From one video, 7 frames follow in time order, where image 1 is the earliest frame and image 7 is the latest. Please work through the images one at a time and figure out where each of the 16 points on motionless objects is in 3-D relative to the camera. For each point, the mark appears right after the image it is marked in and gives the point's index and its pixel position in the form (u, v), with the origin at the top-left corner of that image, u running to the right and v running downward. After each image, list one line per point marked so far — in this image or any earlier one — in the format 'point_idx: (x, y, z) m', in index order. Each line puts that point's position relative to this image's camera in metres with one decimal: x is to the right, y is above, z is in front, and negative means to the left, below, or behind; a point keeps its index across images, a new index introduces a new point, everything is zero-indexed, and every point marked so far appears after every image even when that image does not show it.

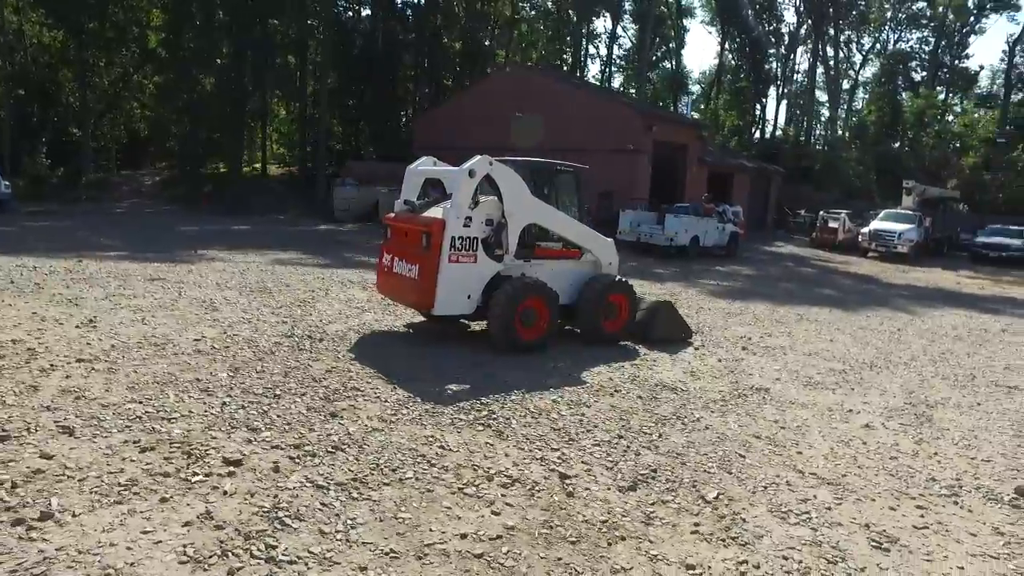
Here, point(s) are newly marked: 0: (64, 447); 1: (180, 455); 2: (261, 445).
0: (-3.0, -1.1, +4.0) m
1: (-2.2, -1.1, +4.0) m
2: (-1.8, -1.1, +4.3) m
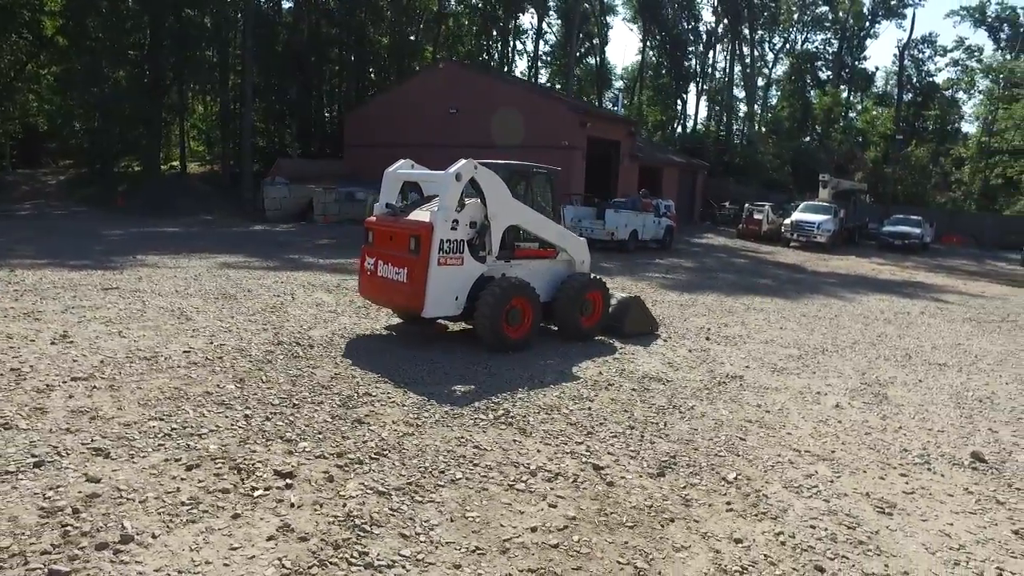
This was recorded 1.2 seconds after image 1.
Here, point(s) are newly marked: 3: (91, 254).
0: (-2.6, -1.2, +3.9) m
1: (-1.9, -1.2, +4.0) m
2: (-1.5, -1.2, +4.3) m
3: (-12.3, +1.0, +17.7) m
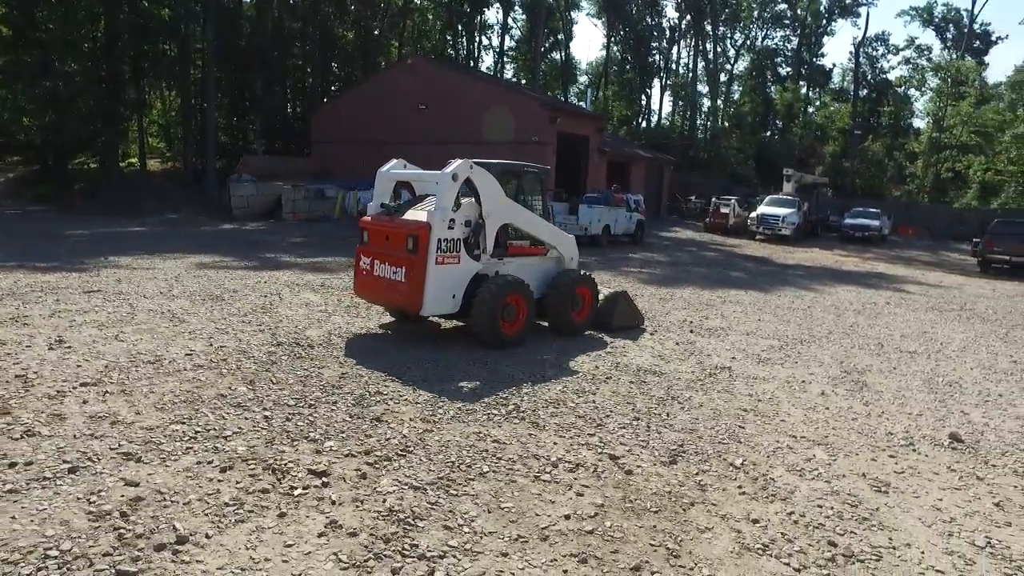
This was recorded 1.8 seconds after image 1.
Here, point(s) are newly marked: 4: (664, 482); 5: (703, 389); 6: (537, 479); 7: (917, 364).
0: (-2.4, -1.2, +4.0) m
1: (-1.7, -1.2, +4.1) m
2: (-1.3, -1.2, +4.5) m
3: (-12.8, +0.9, +17.2) m
4: (+1.1, -1.4, +4.5) m
5: (+2.3, -1.2, +7.3) m
6: (+0.2, -1.4, +4.4) m
7: (+6.1, -1.2, +9.2) m
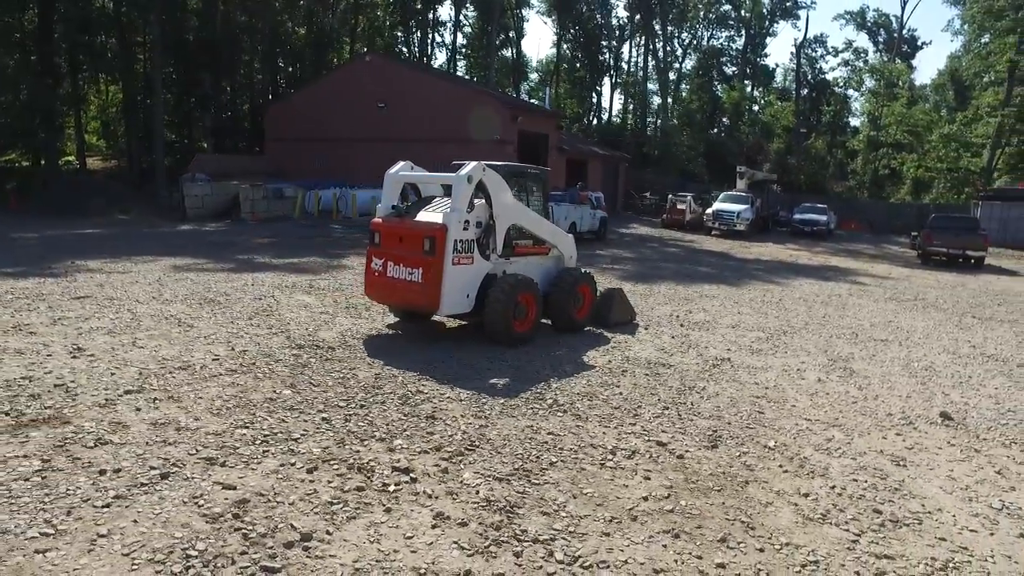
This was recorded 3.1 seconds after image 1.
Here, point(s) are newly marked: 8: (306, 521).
0: (-1.9, -1.3, +4.1) m
1: (-1.1, -1.3, +4.2) m
2: (-0.8, -1.3, +4.6) m
3: (-13.4, +0.8, +16.3) m
4: (+1.6, -1.4, +4.9) m
5: (+2.6, -1.2, +7.7) m
6: (+0.7, -1.4, +4.7) m
7: (+6.2, -1.0, +9.9) m
8: (-1.2, -1.4, +3.5) m
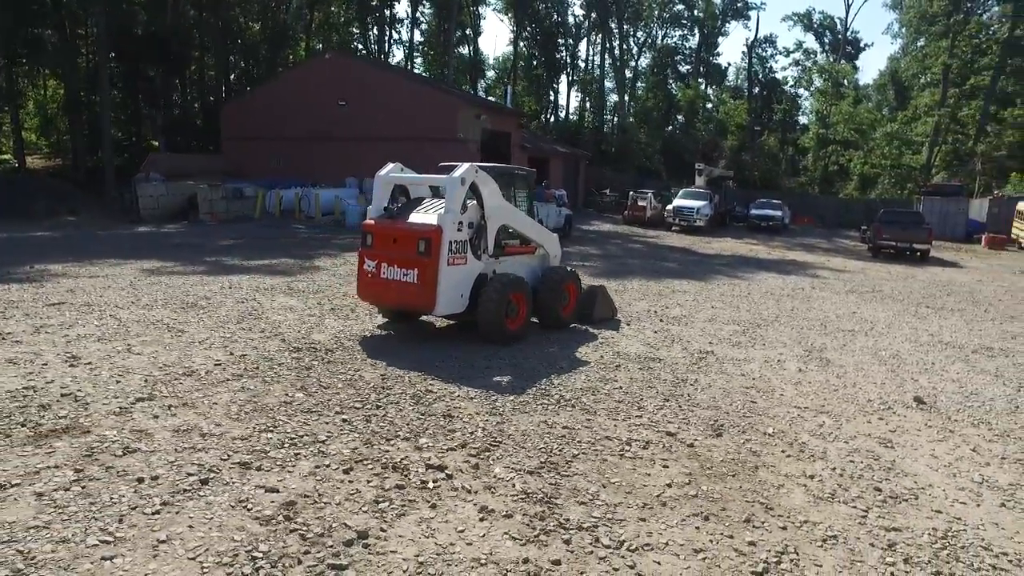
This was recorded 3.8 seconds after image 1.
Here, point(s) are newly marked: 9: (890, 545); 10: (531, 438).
0: (-1.6, -1.3, +4.1) m
1: (-0.9, -1.3, +4.3) m
2: (-0.6, -1.3, +4.8) m
3: (-14.0, +0.6, +15.6) m
4: (+1.8, -1.4, +5.2) m
5: (+2.5, -1.1, +8.1) m
6: (+0.9, -1.4, +4.9) m
7: (+6.0, -0.9, +10.5) m
8: (-0.9, -1.4, +3.6) m
9: (+2.4, -1.6, +3.8) m
10: (+0.2, -1.3, +5.2) m
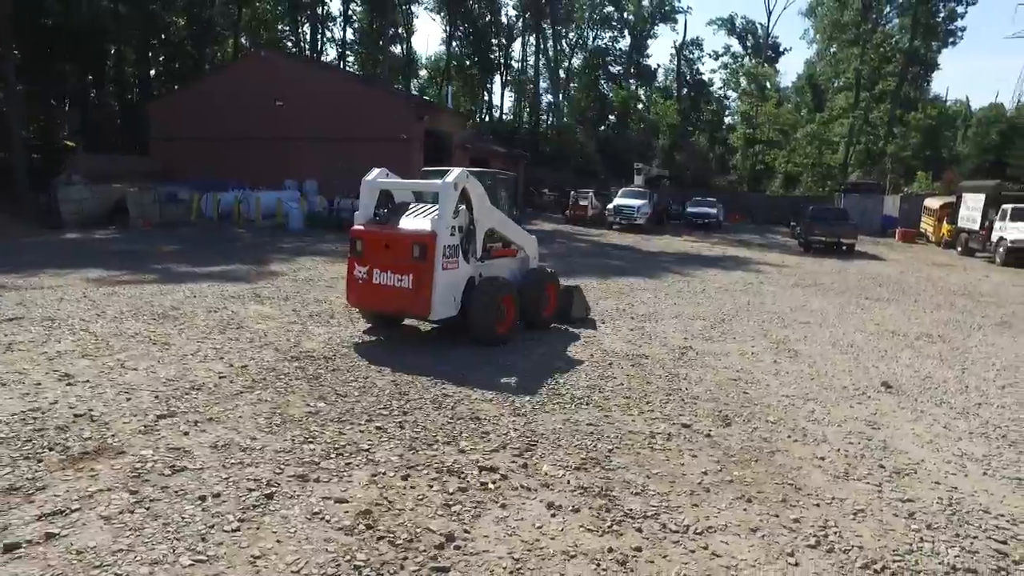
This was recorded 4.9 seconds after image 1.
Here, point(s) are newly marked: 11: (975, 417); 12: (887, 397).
0: (-1.2, -1.4, +4.2) m
1: (-0.5, -1.4, +4.5) m
2: (-0.3, -1.3, +4.9) m
3: (-14.8, +0.2, +14.2) m
4: (+2.1, -1.4, +5.6) m
5: (+2.5, -1.1, +8.5) m
6: (+1.2, -1.4, +5.2) m
7: (+5.7, -0.8, +11.3) m
8: (-0.5, -1.5, +3.8) m
9: (+2.8, -1.6, +4.3) m
10: (+0.4, -1.3, +5.4) m
11: (+5.2, -1.5, +6.8) m
12: (+4.6, -1.3, +7.4) m
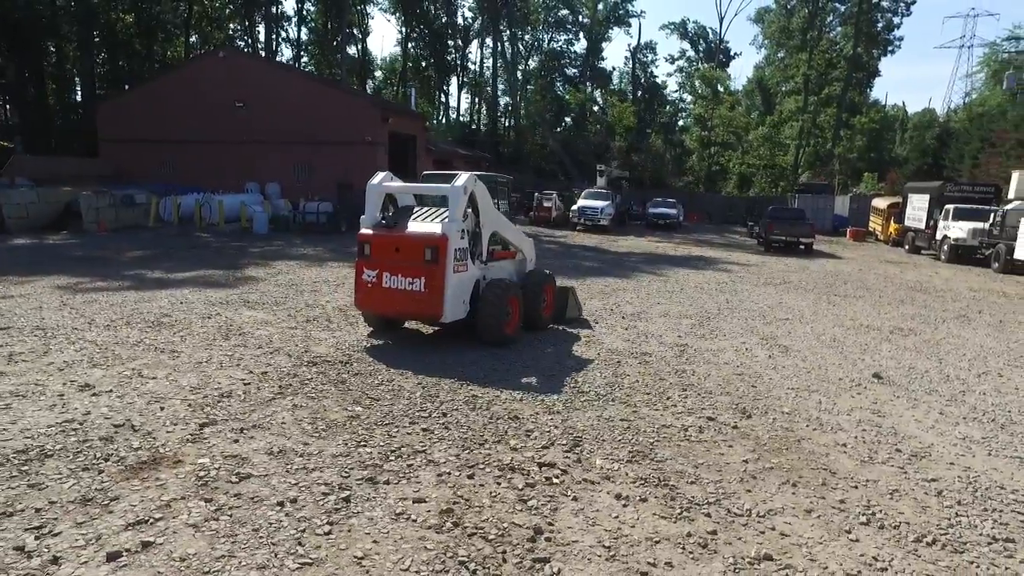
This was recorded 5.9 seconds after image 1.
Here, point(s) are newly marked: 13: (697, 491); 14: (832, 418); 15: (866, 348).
0: (-0.7, -1.4, +4.2) m
1: (0.0, -1.4, +4.6) m
2: (+0.2, -1.4, +5.1) m
3: (-15.0, 0.0, +13.3) m
4: (+2.5, -1.4, +5.9) m
5: (+2.6, -1.1, +8.9) m
6: (+1.6, -1.4, +5.5) m
7: (+5.6, -0.8, +11.9) m
8: (0.0, -1.5, +3.9) m
9: (+3.3, -1.6, +4.7) m
10: (+0.8, -1.3, +5.6) m
11: (+5.5, -1.4, +7.4) m
12: (+4.8, -1.3, +7.9) m
13: (+1.3, -1.5, +4.4) m
14: (+3.4, -1.4, +6.5) m
15: (+6.0, -1.0, +10.3) m
